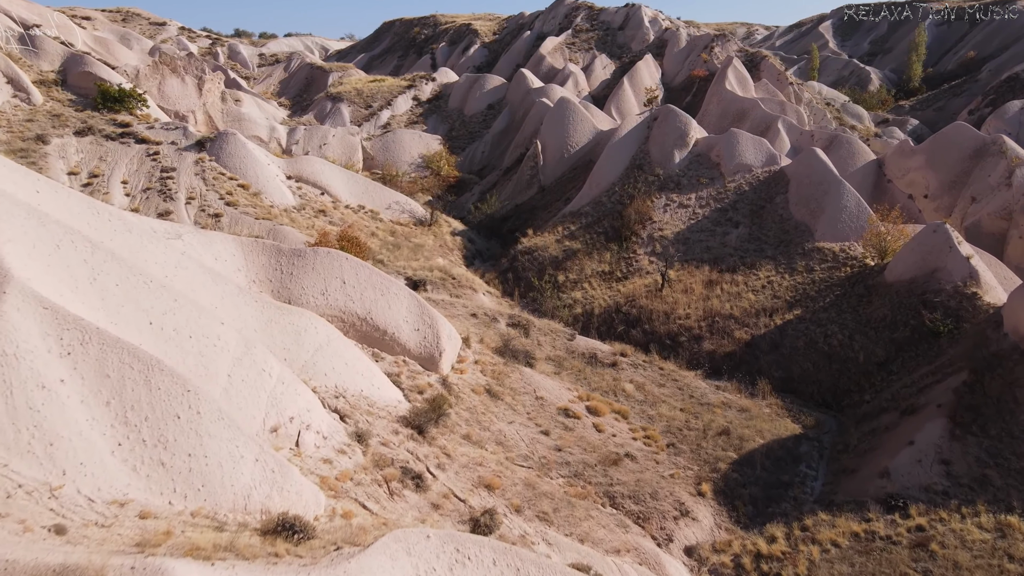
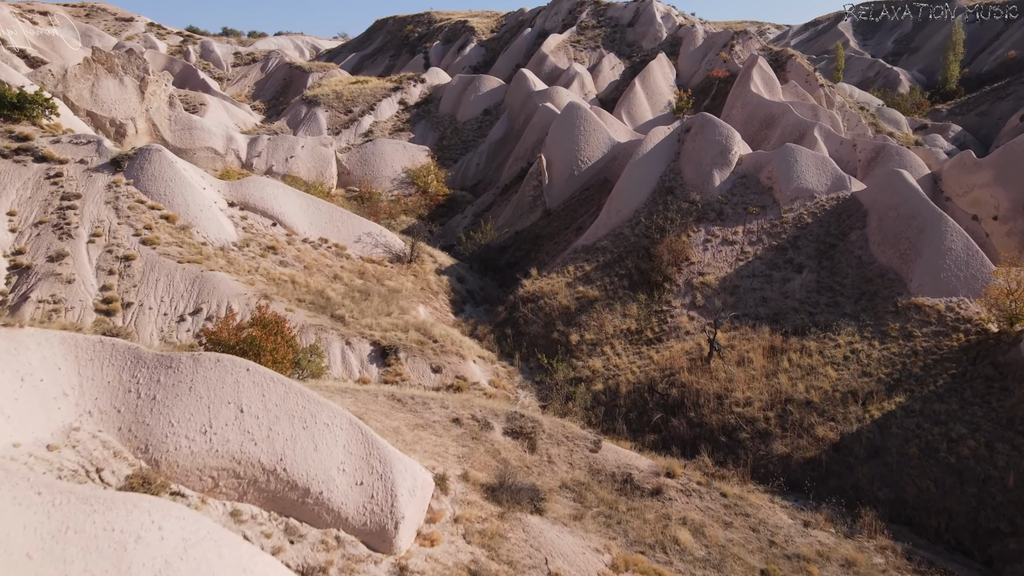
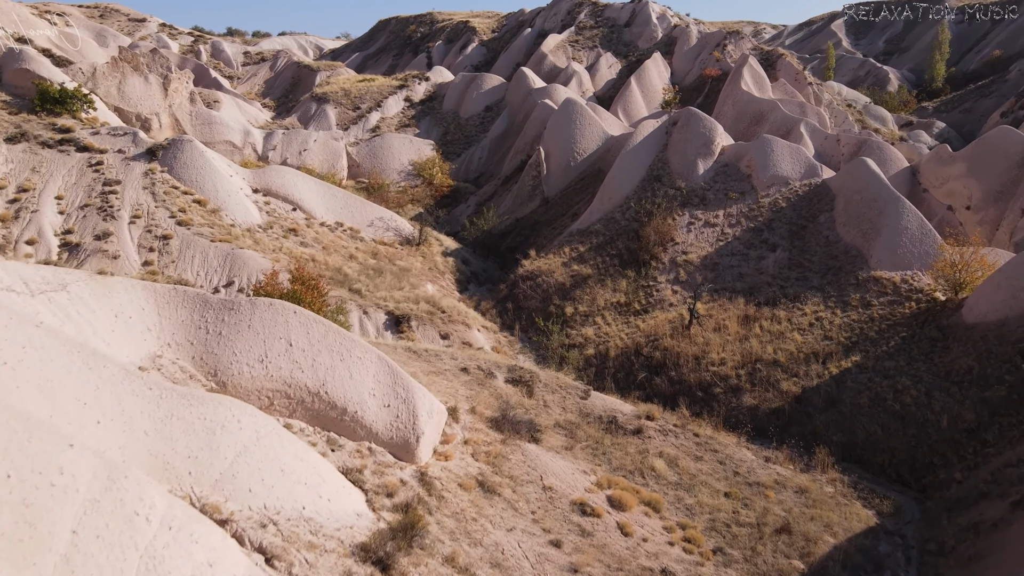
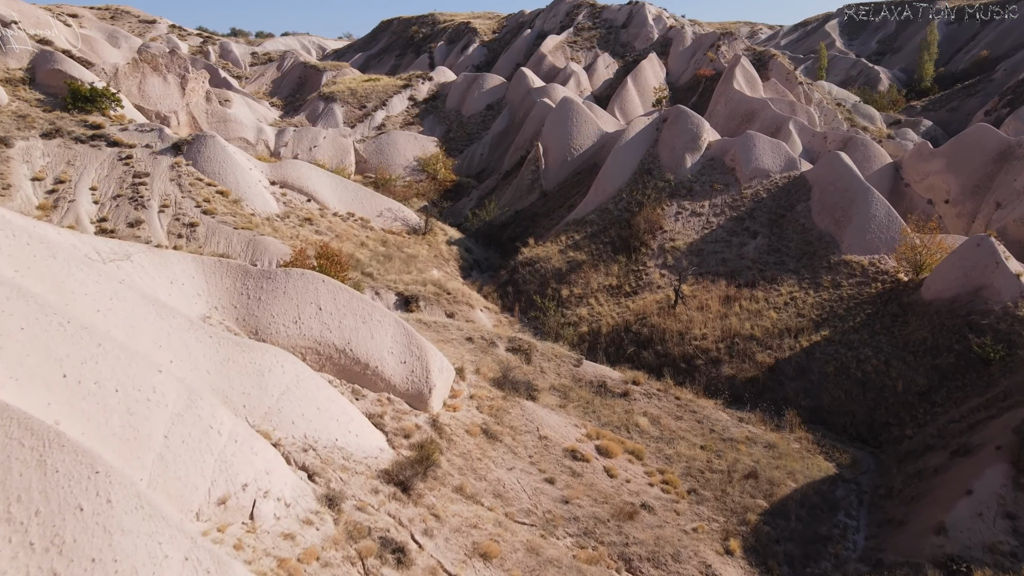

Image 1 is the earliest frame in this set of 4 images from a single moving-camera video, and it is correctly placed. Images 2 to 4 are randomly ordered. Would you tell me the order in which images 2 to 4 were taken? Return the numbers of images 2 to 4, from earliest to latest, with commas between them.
4, 3, 2
